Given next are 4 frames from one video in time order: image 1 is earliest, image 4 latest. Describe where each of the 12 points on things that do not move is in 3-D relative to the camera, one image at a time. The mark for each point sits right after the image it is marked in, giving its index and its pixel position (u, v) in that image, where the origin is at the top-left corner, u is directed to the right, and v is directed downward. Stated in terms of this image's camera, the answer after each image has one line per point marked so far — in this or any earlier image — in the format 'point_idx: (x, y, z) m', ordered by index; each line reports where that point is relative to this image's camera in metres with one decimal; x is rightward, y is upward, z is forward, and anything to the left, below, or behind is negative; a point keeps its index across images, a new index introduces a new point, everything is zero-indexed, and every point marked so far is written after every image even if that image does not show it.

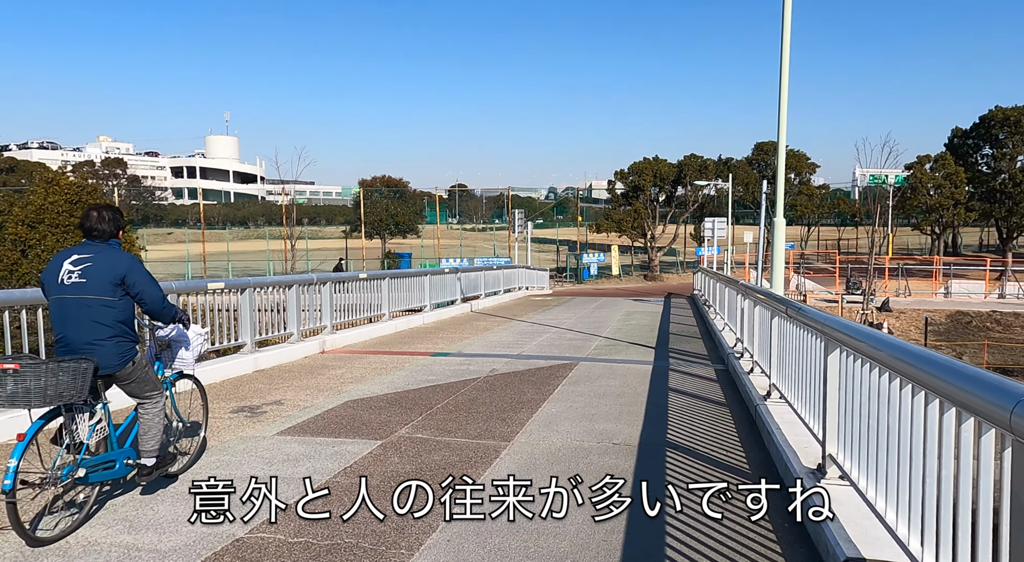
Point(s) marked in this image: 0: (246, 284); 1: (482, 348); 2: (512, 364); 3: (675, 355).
0: (-3.4, 0.0, +9.5) m
1: (-0.5, -1.1, +11.3) m
2: (0.0, -1.1, +9.6) m
3: (+2.4, -1.1, +10.9) m
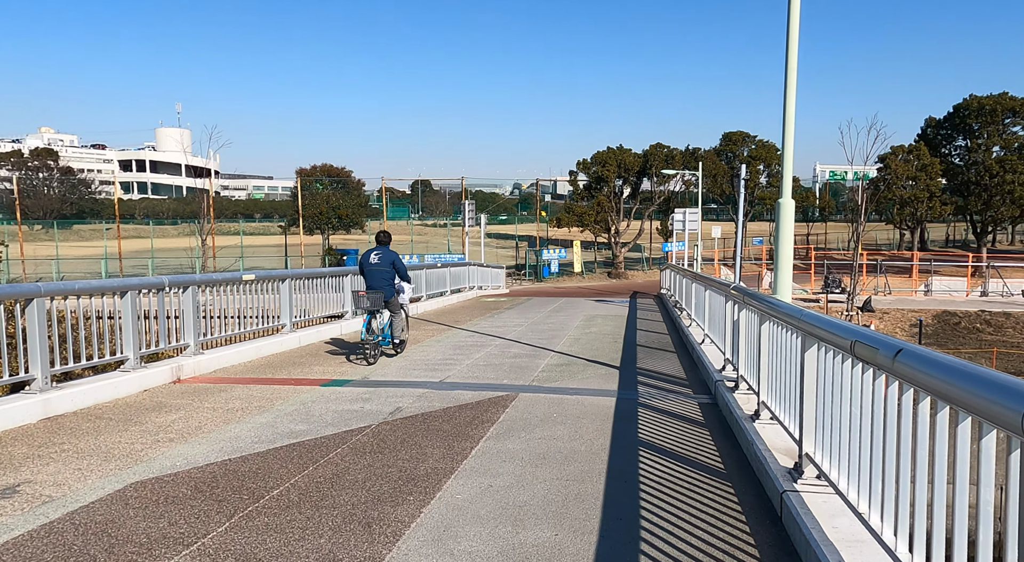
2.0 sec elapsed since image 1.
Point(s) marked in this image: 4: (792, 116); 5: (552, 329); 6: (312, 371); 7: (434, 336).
0: (-4.2, -0.1, +6.8) m
1: (-1.4, -1.1, +8.7) m
2: (-0.8, -1.2, +7.1) m
3: (+1.6, -1.2, +8.4) m
4: (+2.9, +1.7, +7.7) m
5: (+0.8, -0.9, +14.0) m
6: (-2.4, -1.1, +8.9) m
7: (-1.3, -0.9, +12.7) m
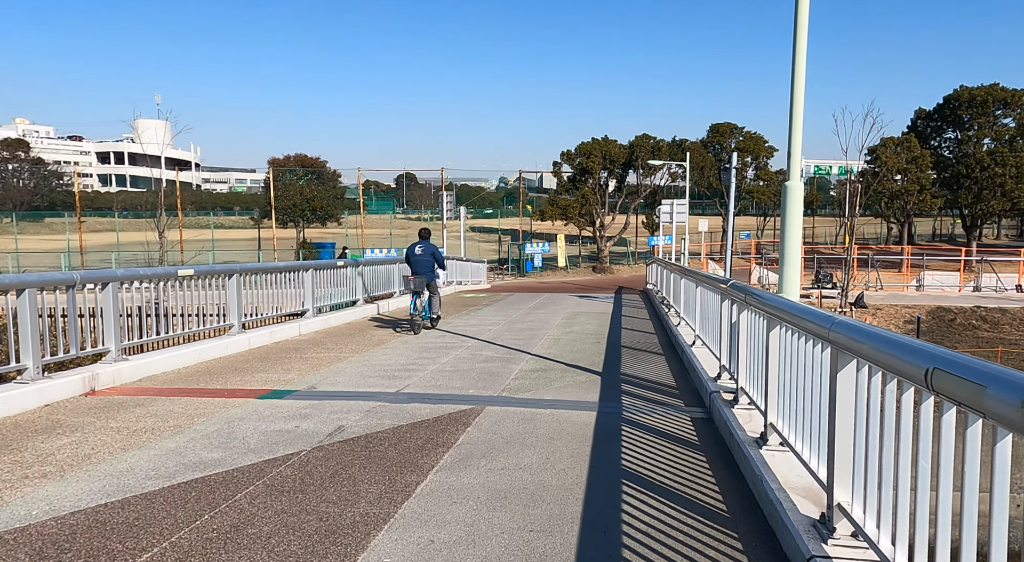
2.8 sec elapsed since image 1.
0: (-4.5, -0.1, +5.7) m
1: (-1.7, -1.1, +7.7) m
2: (-1.1, -1.1, +6.1) m
3: (+1.2, -1.1, +7.4) m
4: (+2.6, +1.8, +6.7) m
5: (+0.3, -0.8, +13.0) m
6: (-2.7, -1.0, +7.8) m
7: (-1.7, -0.9, +11.7) m
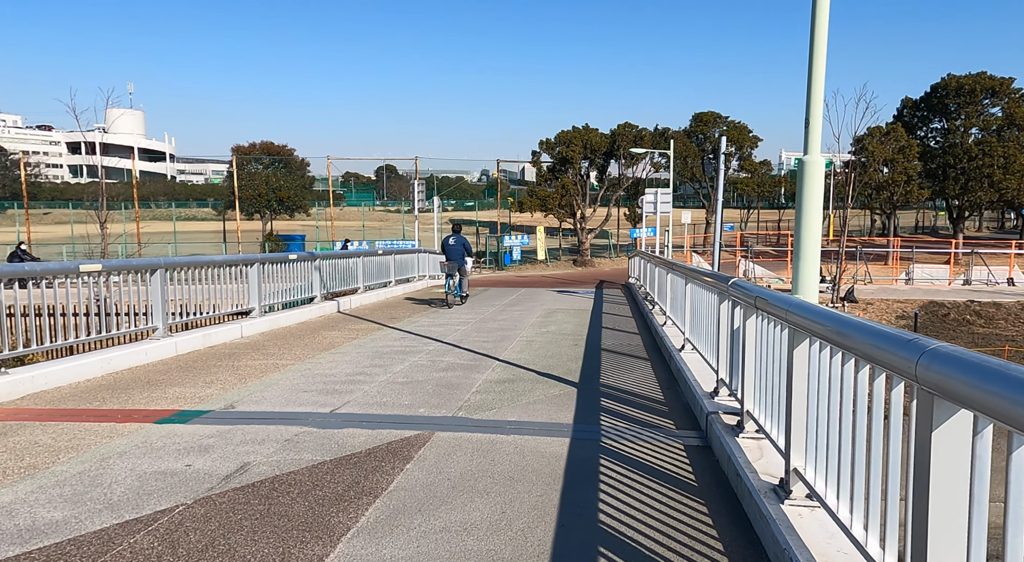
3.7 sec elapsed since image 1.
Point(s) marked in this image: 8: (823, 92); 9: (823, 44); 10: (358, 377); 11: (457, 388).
0: (-4.8, -0.1, +4.4) m
1: (-2.0, -1.0, +6.5) m
2: (-1.4, -1.1, +4.8) m
3: (+0.9, -1.1, +6.3) m
4: (+2.3, +1.8, +5.6) m
5: (-0.2, -0.8, +11.8) m
6: (-3.1, -1.0, +6.6) m
7: (-2.2, -0.8, +10.4) m
8: (+2.1, +1.3, +4.9) m
9: (+2.1, +1.6, +5.1) m
10: (-1.6, -1.0, +7.6) m
11: (-0.5, -1.0, +7.1) m
